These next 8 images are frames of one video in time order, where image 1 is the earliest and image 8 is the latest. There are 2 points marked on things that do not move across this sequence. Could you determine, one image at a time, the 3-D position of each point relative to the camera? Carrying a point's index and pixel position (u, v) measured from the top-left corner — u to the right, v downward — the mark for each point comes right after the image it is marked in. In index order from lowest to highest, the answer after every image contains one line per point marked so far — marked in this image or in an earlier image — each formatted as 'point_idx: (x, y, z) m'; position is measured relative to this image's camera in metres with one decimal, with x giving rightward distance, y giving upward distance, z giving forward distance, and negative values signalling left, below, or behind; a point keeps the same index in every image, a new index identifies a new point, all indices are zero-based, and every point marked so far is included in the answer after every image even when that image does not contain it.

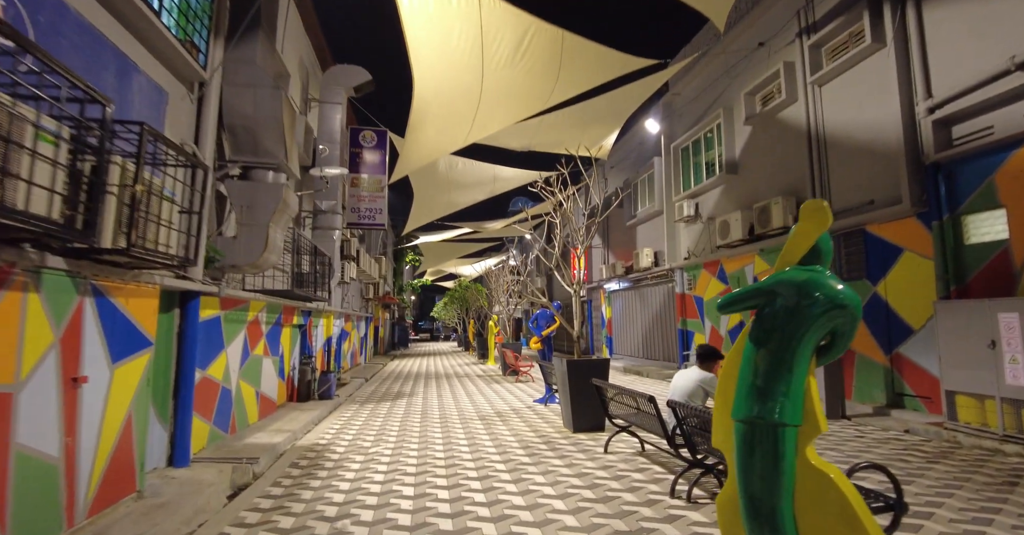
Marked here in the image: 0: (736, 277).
0: (+5.0, -0.2, +11.9) m
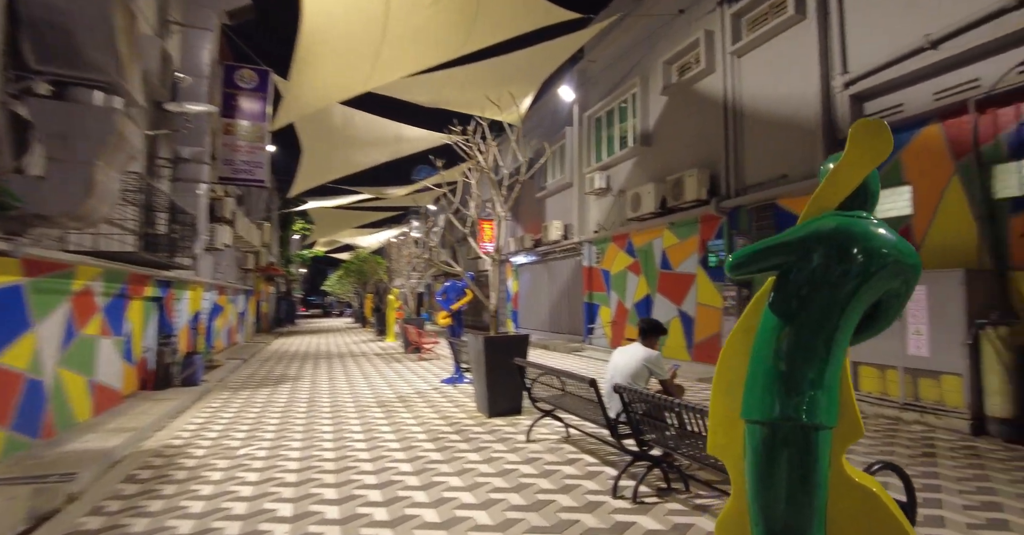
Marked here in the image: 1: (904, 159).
0: (+3.0, +0.4, +11.8) m
1: (+5.1, +1.4, +7.1) m
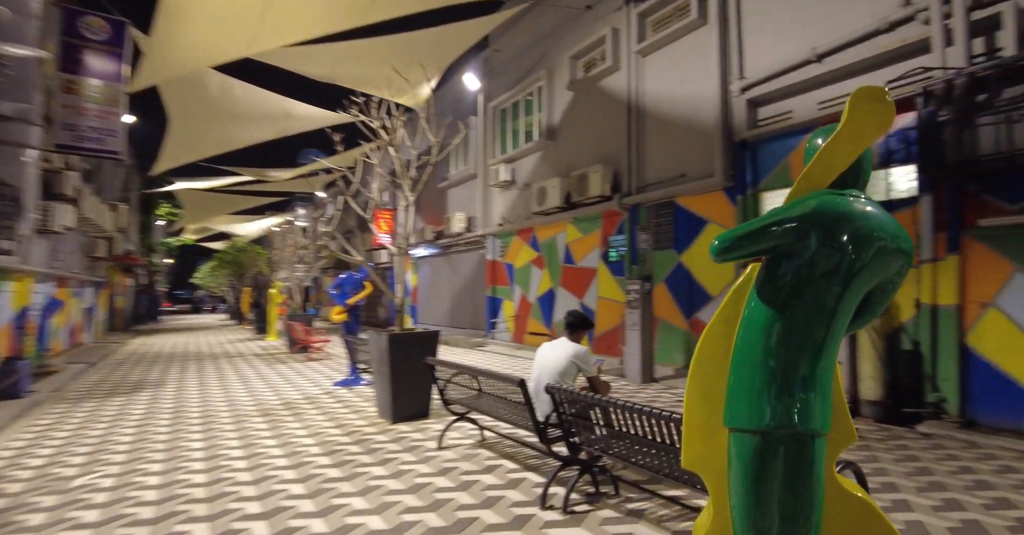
0: (+0.8, +0.5, +11.7) m
1: (+3.9, +1.5, +7.5) m
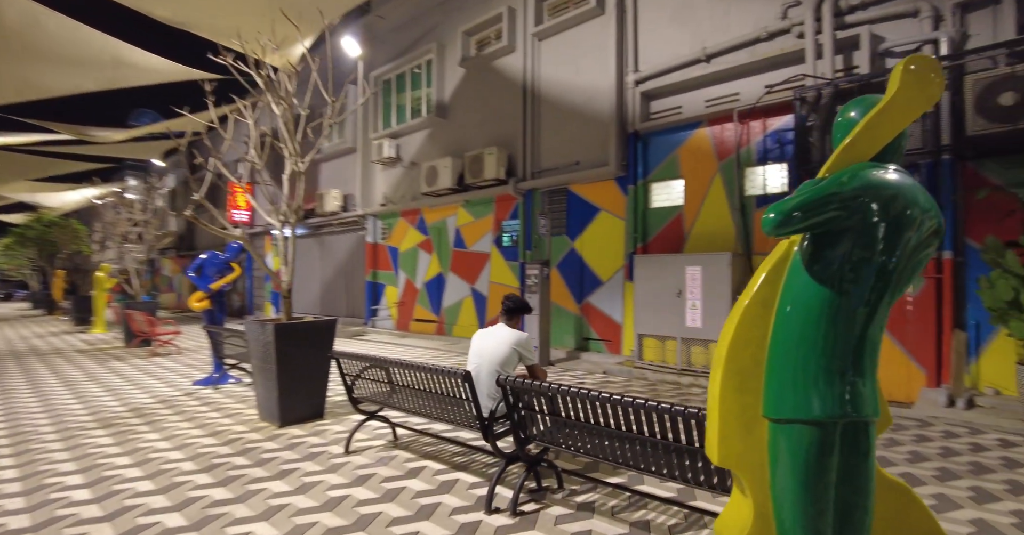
0: (-1.6, +0.8, +11.2) m
1: (+2.5, +1.7, +7.9) m
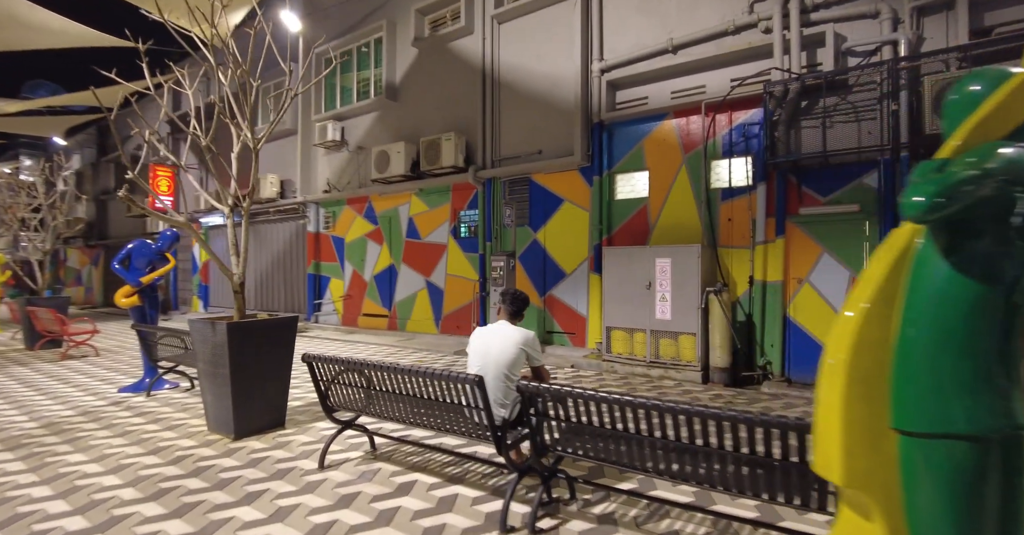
0: (-2.5, +1.0, +10.7) m
1: (+2.0, +1.8, +7.8) m
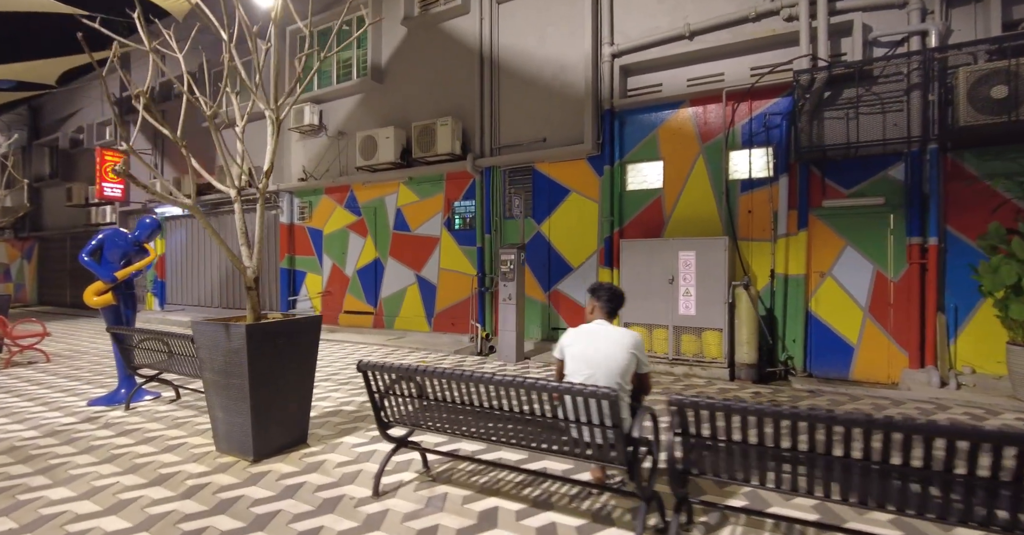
0: (-2.6, +1.1, +10.0) m
1: (+2.1, +1.9, +7.5) m
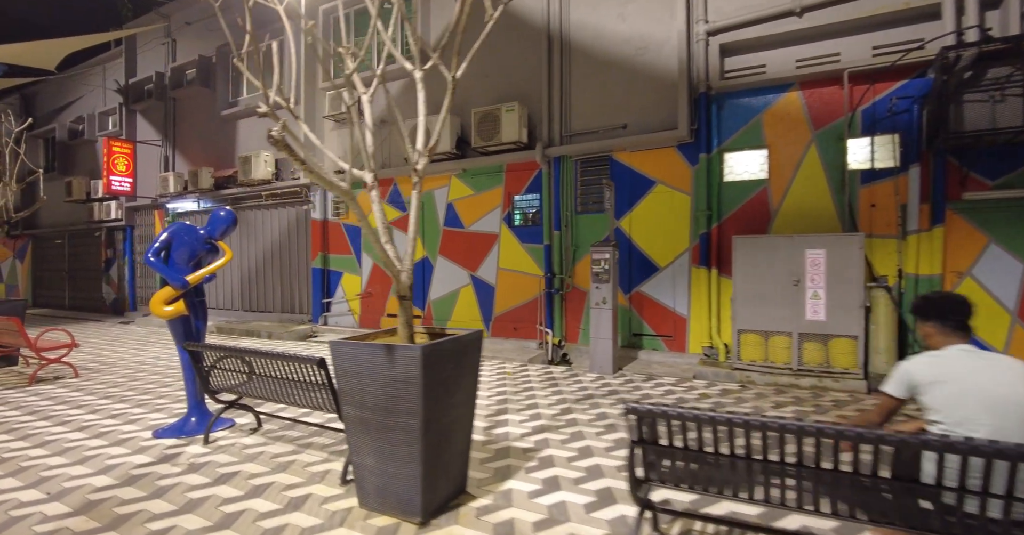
0: (-1.5, +1.1, +9.1) m
1: (+3.2, +1.9, +6.8) m
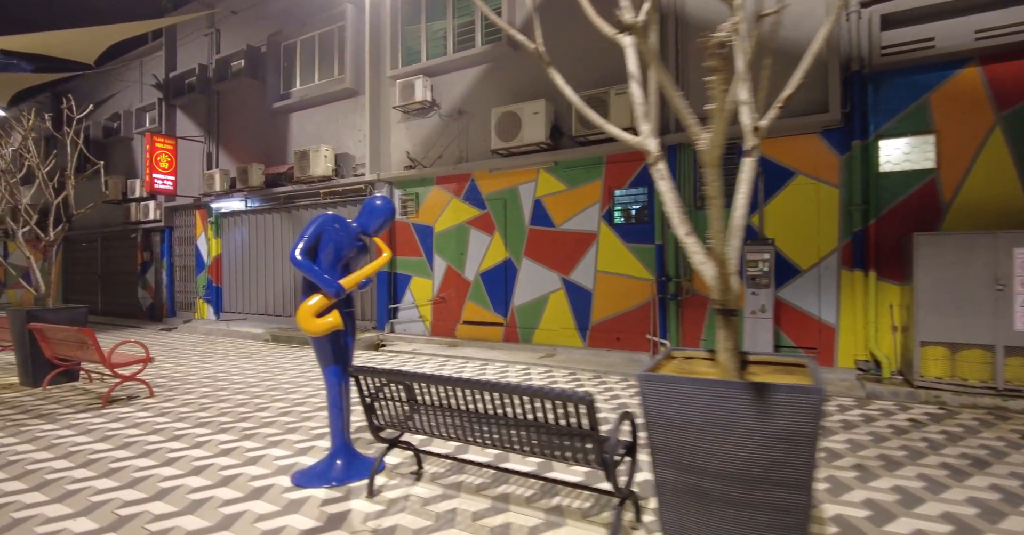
0: (-0.1, +1.0, +8.3) m
1: (+4.6, +1.8, +5.9) m
